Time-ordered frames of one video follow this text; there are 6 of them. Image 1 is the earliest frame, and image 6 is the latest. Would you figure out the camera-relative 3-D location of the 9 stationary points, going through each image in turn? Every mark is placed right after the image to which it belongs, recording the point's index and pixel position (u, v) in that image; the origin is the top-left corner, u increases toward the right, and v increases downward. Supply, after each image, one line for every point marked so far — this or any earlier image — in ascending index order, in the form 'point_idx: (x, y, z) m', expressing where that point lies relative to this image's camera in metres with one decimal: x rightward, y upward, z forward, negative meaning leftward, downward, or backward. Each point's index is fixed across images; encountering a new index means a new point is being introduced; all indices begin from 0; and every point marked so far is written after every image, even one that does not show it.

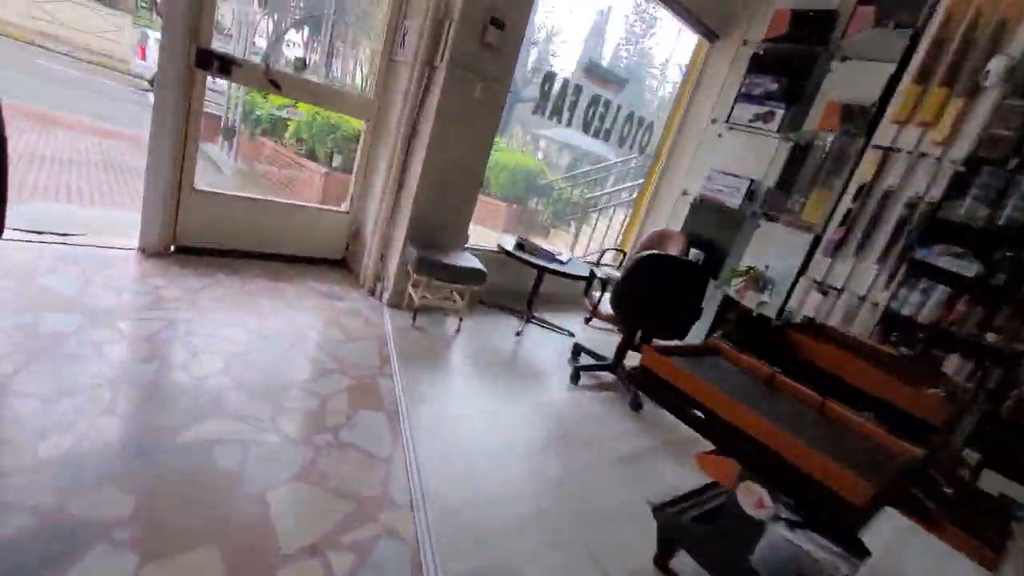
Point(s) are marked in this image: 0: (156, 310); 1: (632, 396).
0: (-1.5, -0.1, +2.0) m
1: (+0.7, -0.6, +2.6) m
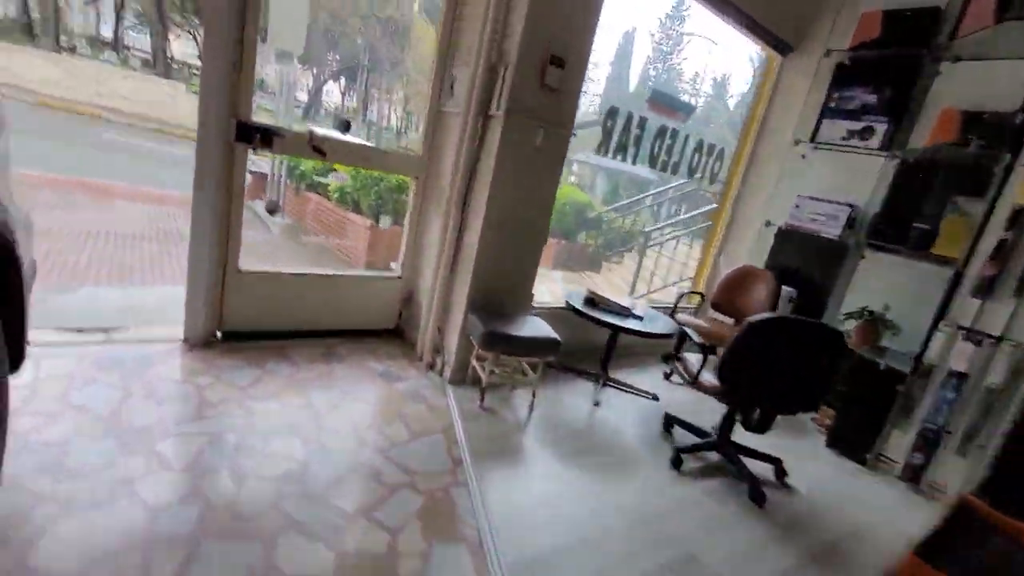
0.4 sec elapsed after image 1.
0: (-1.2, -0.5, +1.8) m
1: (+1.1, -0.9, +2.2) m
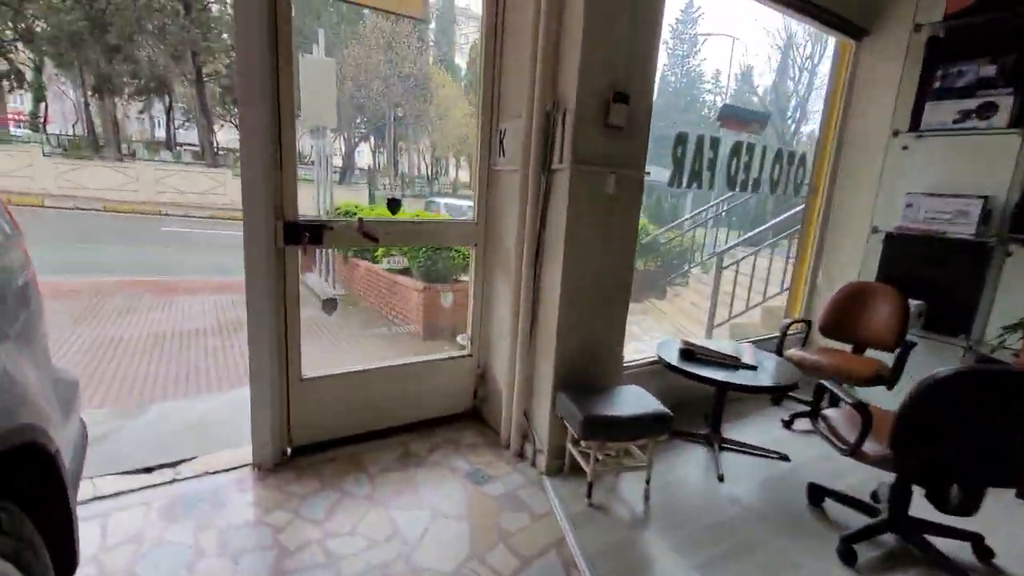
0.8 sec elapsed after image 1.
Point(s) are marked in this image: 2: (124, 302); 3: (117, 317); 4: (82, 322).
0: (-0.7, -0.9, +1.5) m
1: (+1.6, -1.0, +1.7) m
2: (-4.9, -0.2, +6.1) m
3: (-4.6, -0.3, +5.6) m
4: (-4.8, -0.4, +5.5) m
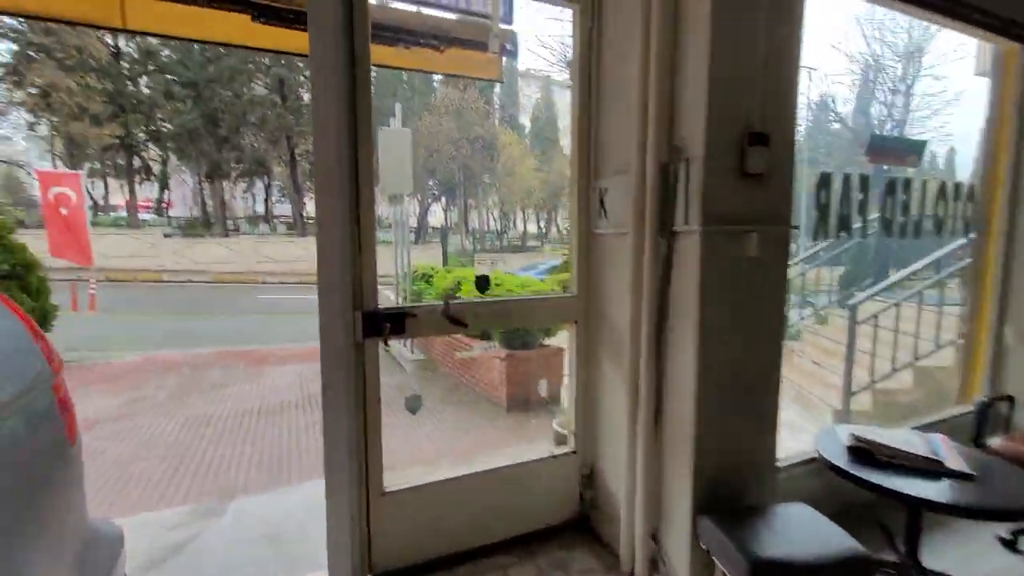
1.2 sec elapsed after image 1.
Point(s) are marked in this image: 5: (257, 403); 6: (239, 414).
0: (-0.4, -1.2, +1.1) m
1: (+1.9, -1.2, +1.0) m
2: (-3.9, -1.1, +6.3) m
3: (-3.6, -1.2, +5.7) m
4: (-3.9, -1.3, +5.6) m
5: (-2.9, -1.3, +5.4) m
6: (-3.0, -1.4, +5.2) m
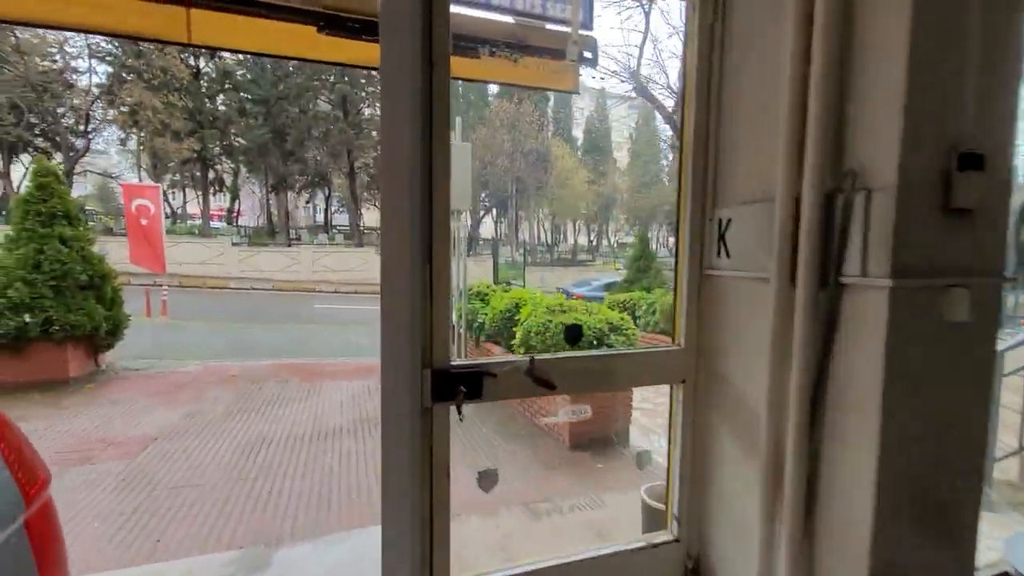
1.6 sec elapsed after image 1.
0: (-0.1, -1.4, +0.8) m
1: (+2.1, -1.4, +0.4) m
2: (-3.1, -1.3, +6.3) m
3: (-2.9, -1.4, +5.7) m
4: (-3.2, -1.5, +5.6) m
5: (-2.2, -1.5, +5.3) m
6: (-2.4, -1.6, +5.1) m
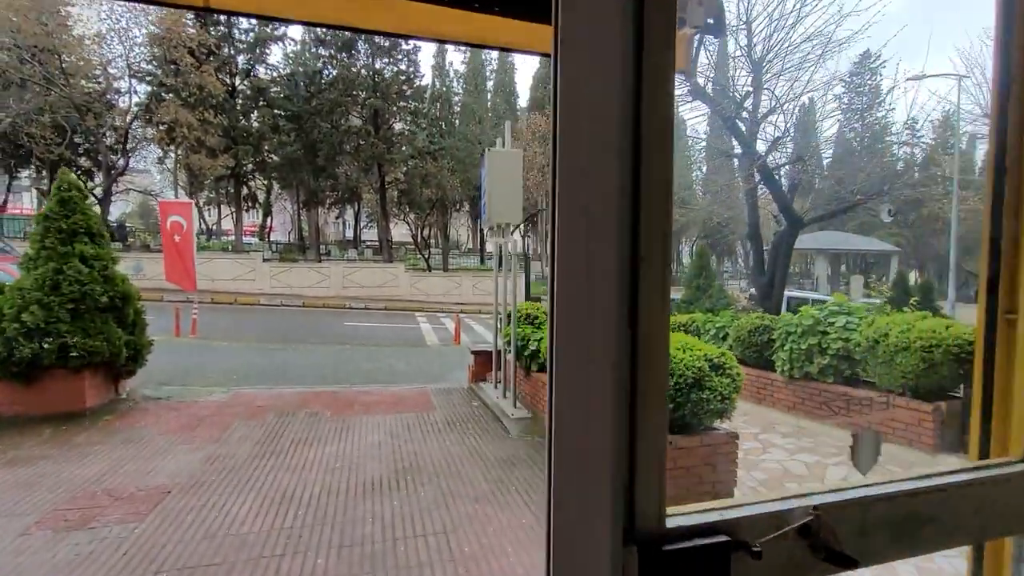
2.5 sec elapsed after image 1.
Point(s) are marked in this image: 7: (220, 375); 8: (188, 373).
0: (+0.2, -1.5, 0.0) m
1: (+2.5, -1.5, -0.5) m
2: (-2.5, -1.6, +5.7) m
3: (-2.2, -1.6, +5.0) m
4: (-2.6, -1.7, +5.0) m
5: (-1.6, -1.8, +4.6) m
6: (-1.8, -1.9, +4.5) m
7: (-4.9, -1.5, +8.1) m
8: (-5.5, -1.4, +8.1) m
